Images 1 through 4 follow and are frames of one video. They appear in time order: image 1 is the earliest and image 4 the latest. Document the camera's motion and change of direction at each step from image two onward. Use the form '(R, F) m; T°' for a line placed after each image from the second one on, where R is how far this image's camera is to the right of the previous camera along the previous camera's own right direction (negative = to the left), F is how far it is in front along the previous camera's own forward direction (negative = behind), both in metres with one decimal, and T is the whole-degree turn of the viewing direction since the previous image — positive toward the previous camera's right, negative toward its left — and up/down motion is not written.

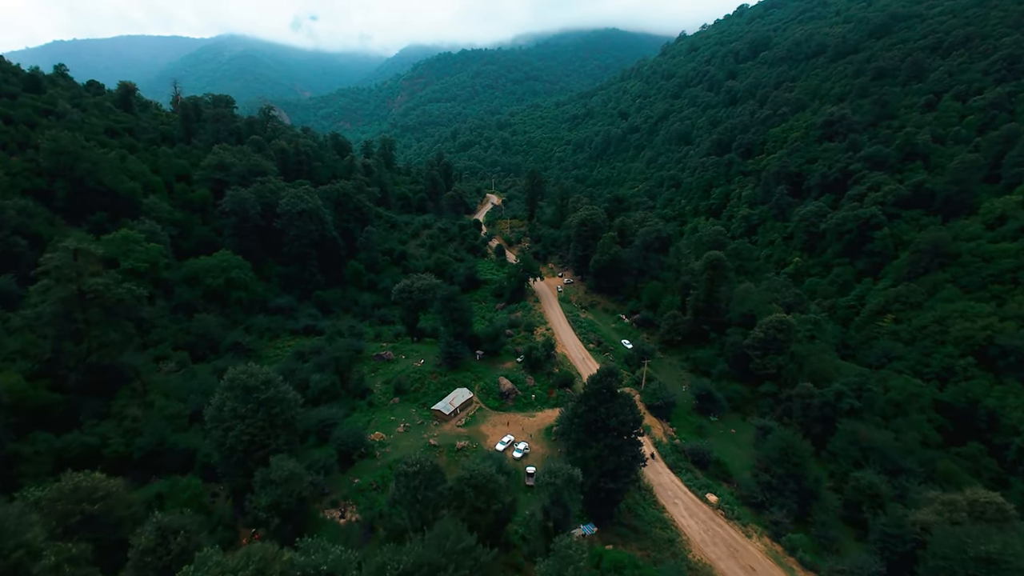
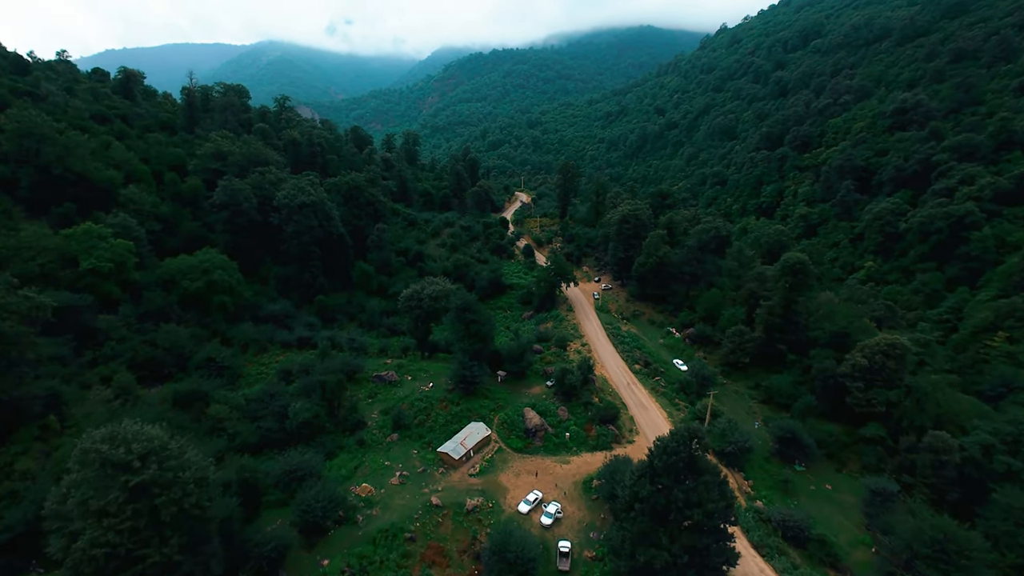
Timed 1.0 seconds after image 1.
(0.0, +8.6) m; -3°
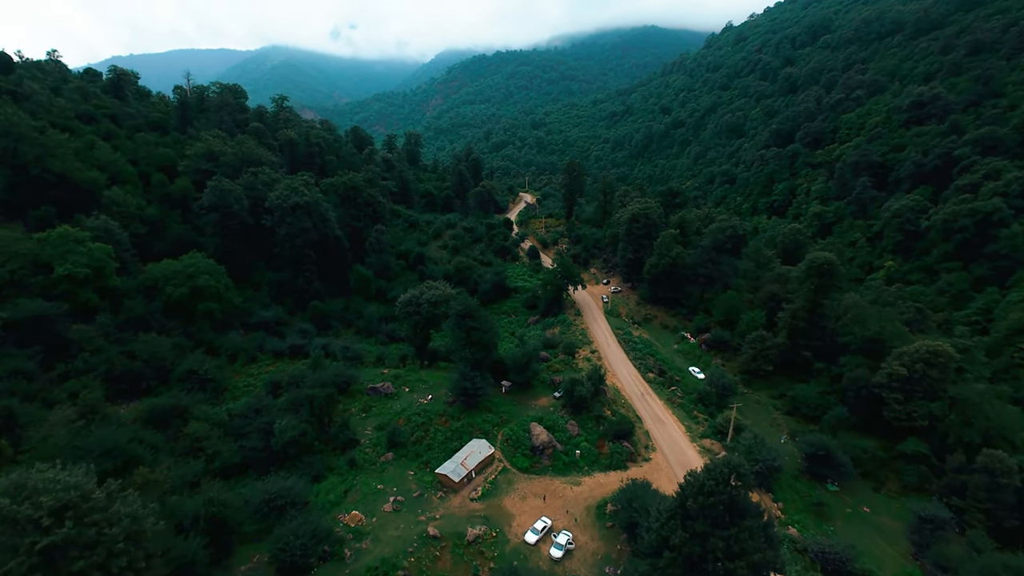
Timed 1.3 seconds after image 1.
(+0.1, +2.7) m; -1°
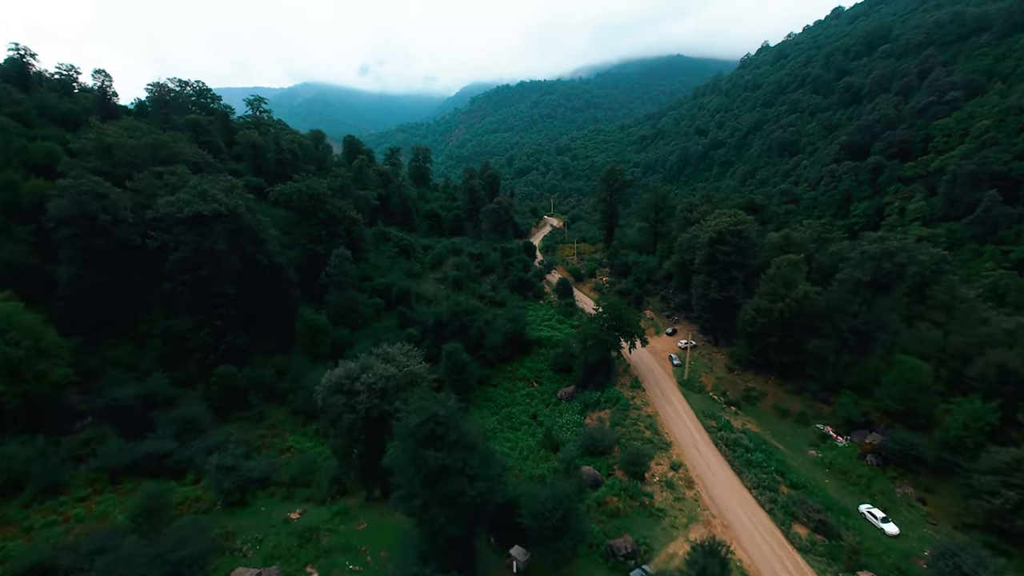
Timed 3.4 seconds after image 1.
(+0.1, +18.6) m; -3°
